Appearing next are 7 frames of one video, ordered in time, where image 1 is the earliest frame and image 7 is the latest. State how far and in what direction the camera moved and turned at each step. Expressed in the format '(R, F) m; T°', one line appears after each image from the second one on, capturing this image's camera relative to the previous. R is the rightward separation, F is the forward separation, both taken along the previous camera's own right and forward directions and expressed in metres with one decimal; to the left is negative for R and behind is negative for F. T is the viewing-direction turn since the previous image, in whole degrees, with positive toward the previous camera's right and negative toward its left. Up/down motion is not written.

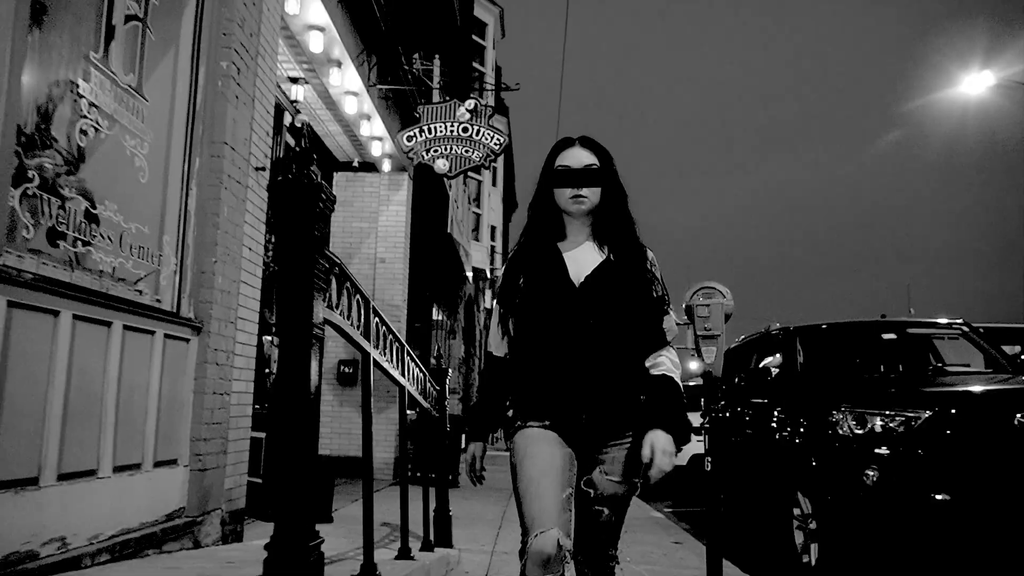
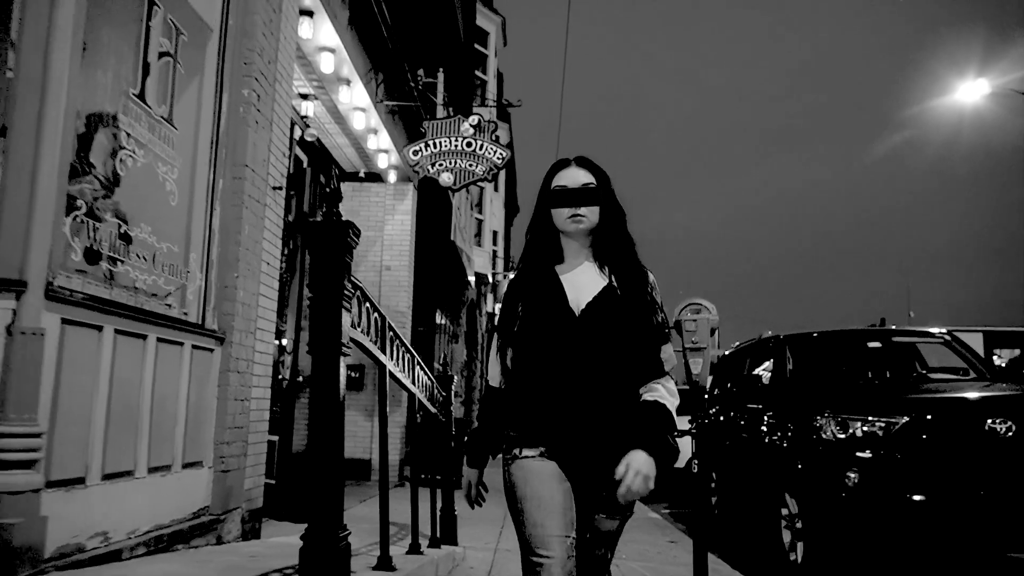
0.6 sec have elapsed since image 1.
(0.0, -0.3) m; 0°
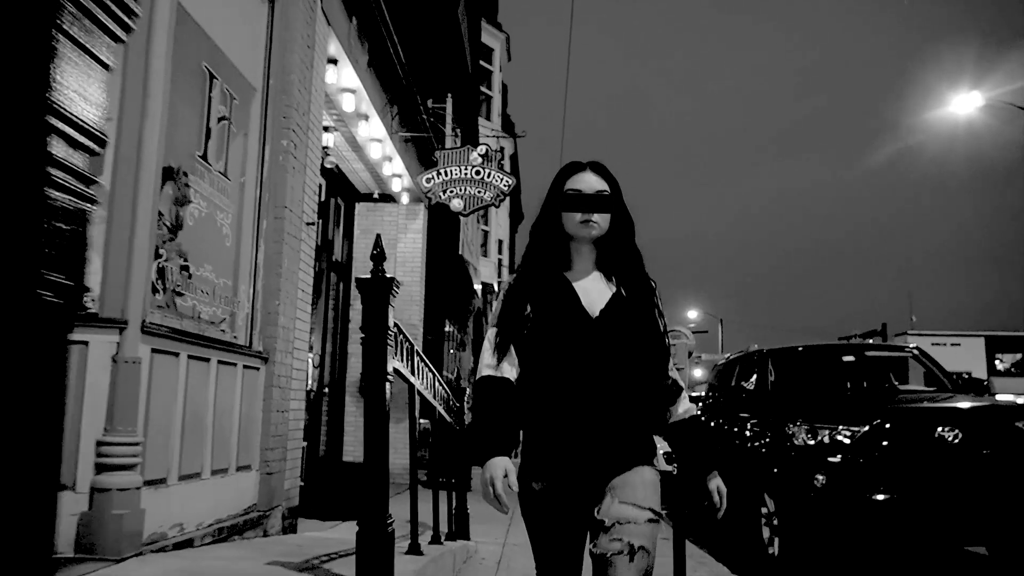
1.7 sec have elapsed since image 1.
(0.0, -0.7) m; 0°
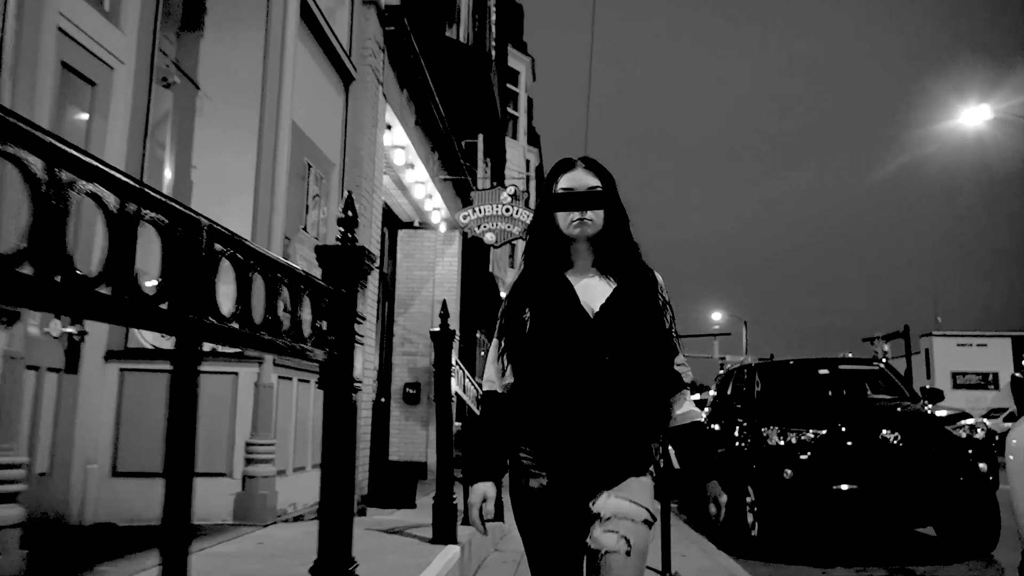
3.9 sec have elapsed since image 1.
(0.0, -1.4) m; -2°
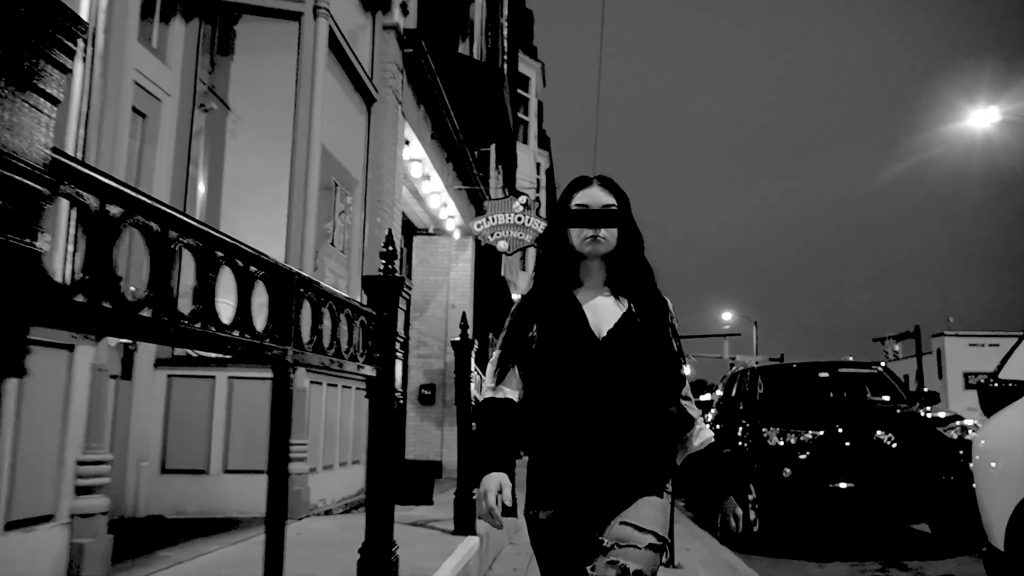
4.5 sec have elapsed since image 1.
(0.0, -0.4) m; -1°
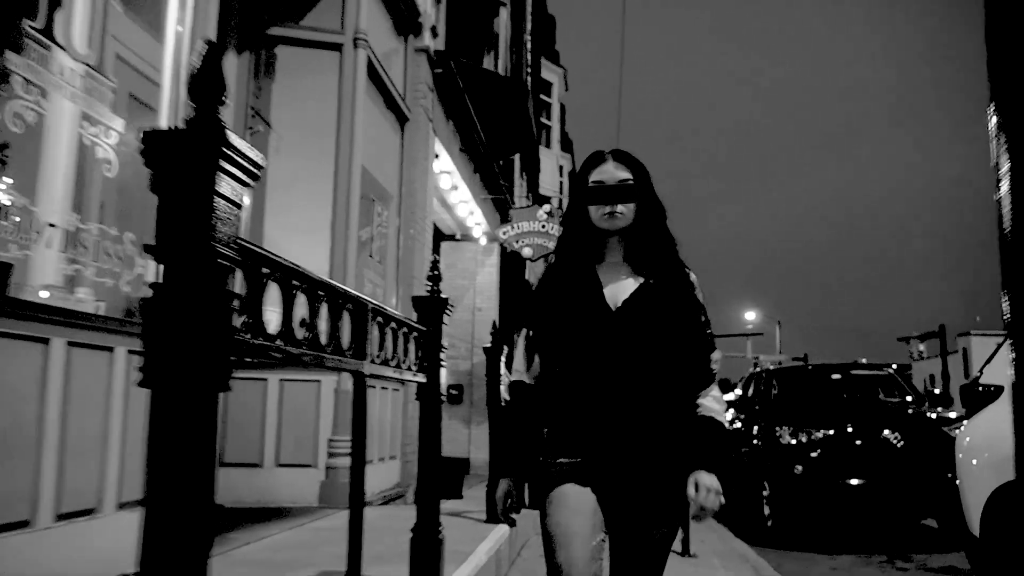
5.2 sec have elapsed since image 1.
(0.0, -0.5) m; -2°
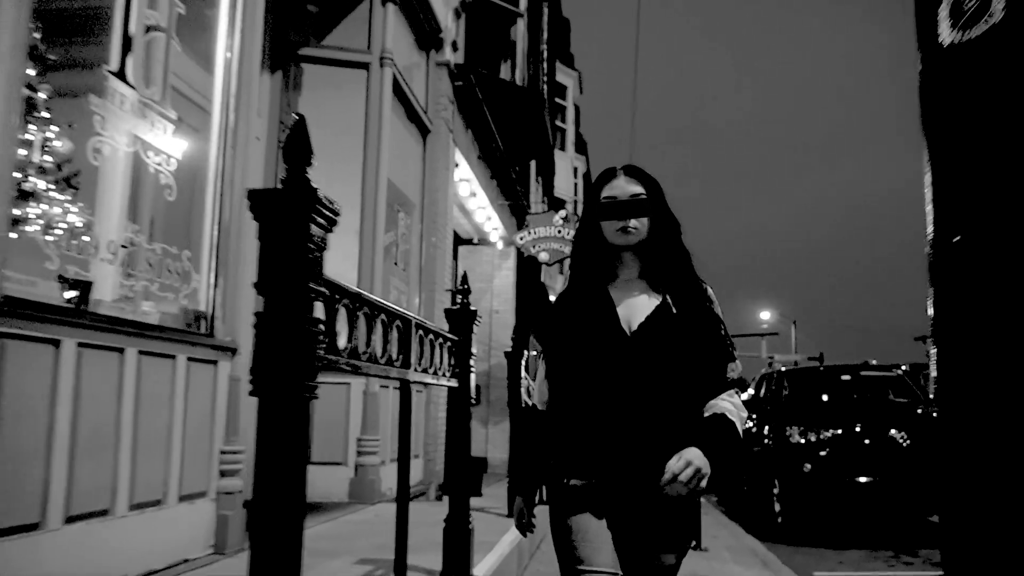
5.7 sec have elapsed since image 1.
(0.0, -0.3) m; -1°
